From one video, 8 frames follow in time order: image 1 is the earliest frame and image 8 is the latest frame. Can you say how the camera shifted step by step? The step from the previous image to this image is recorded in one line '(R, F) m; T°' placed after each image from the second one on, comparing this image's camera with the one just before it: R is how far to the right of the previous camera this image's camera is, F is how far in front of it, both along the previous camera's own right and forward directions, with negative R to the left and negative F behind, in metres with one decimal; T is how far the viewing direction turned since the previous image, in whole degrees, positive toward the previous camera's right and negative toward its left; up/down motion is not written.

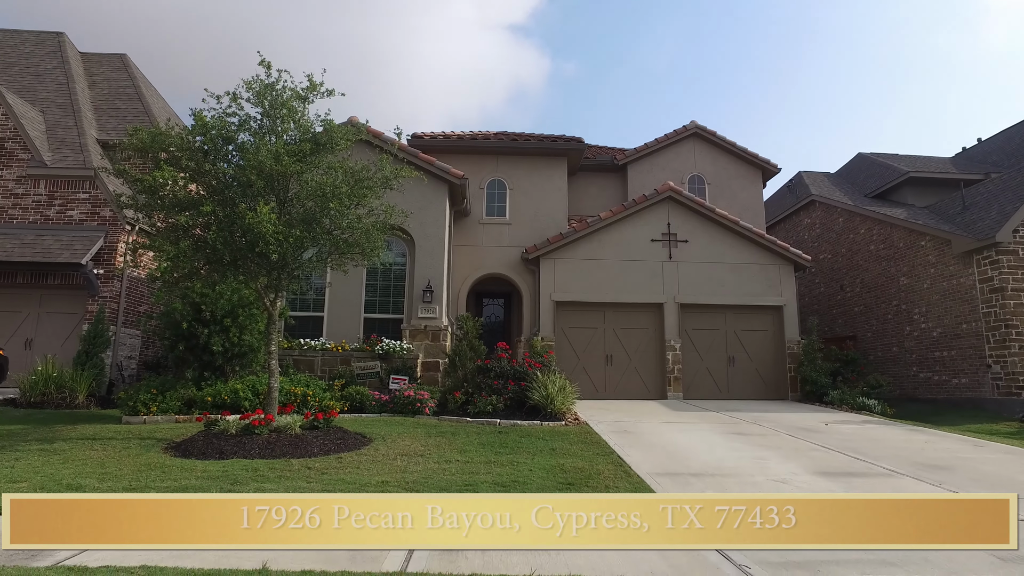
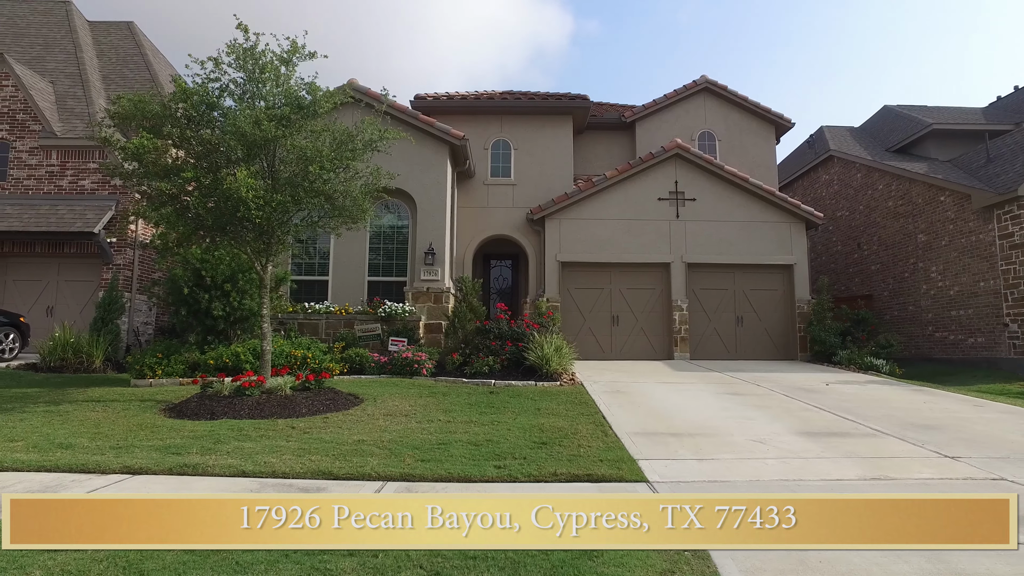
(+0.5, 0.0) m; -2°
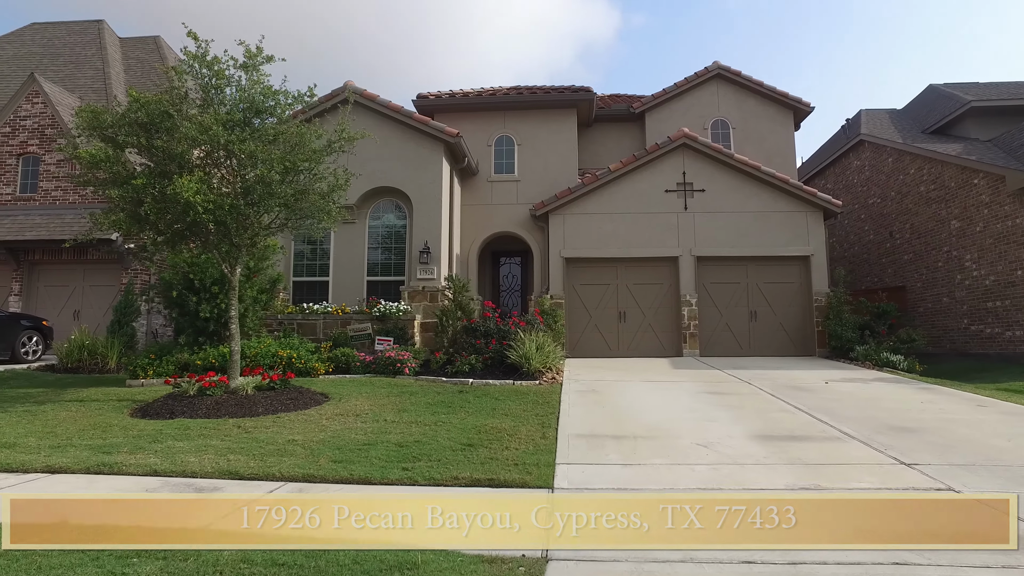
(+1.2, +0.2) m; -5°
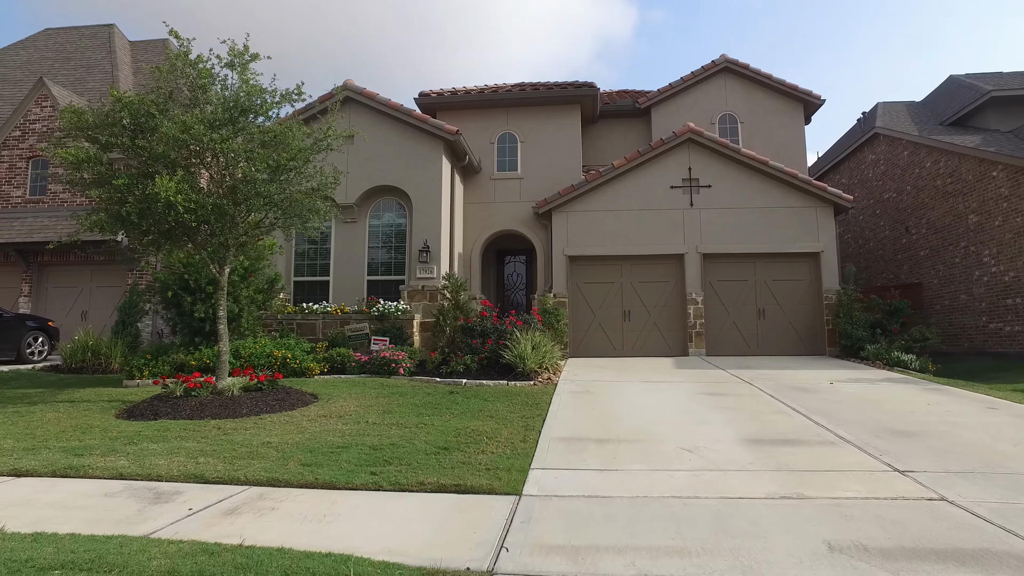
(+0.4, +0.2) m; -2°
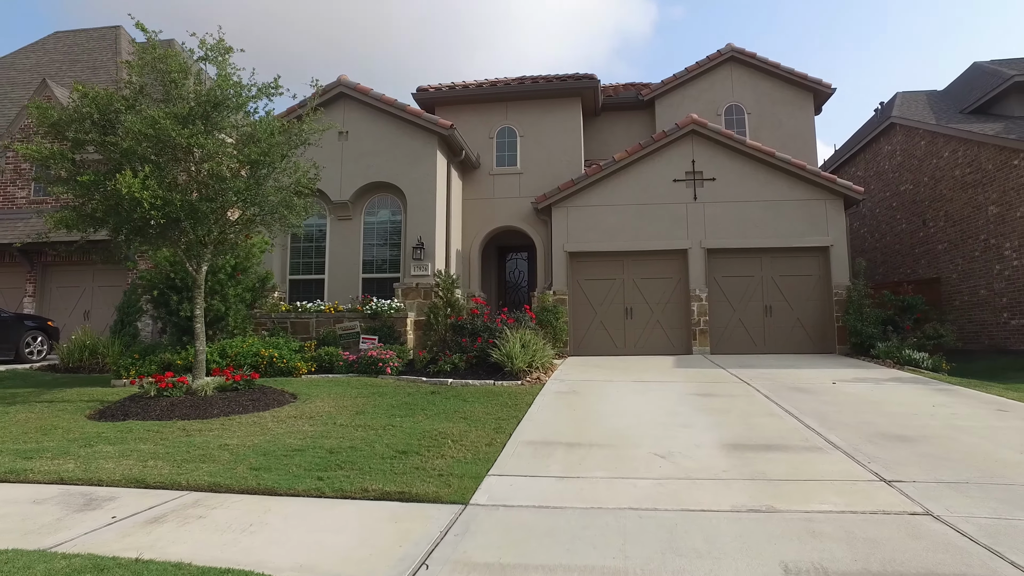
(+0.5, +0.3) m; -2°
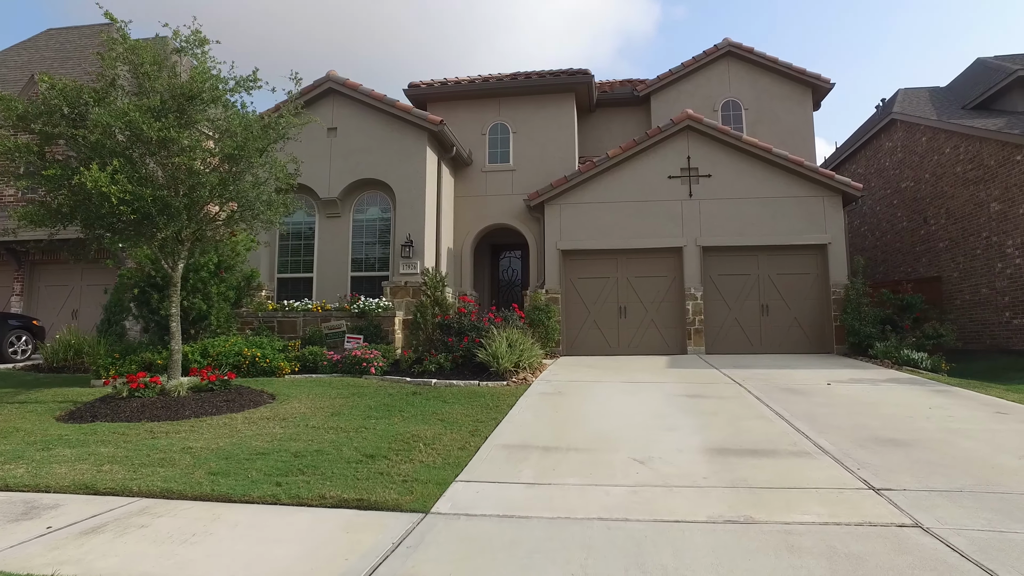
(+0.2, +0.2) m; 0°
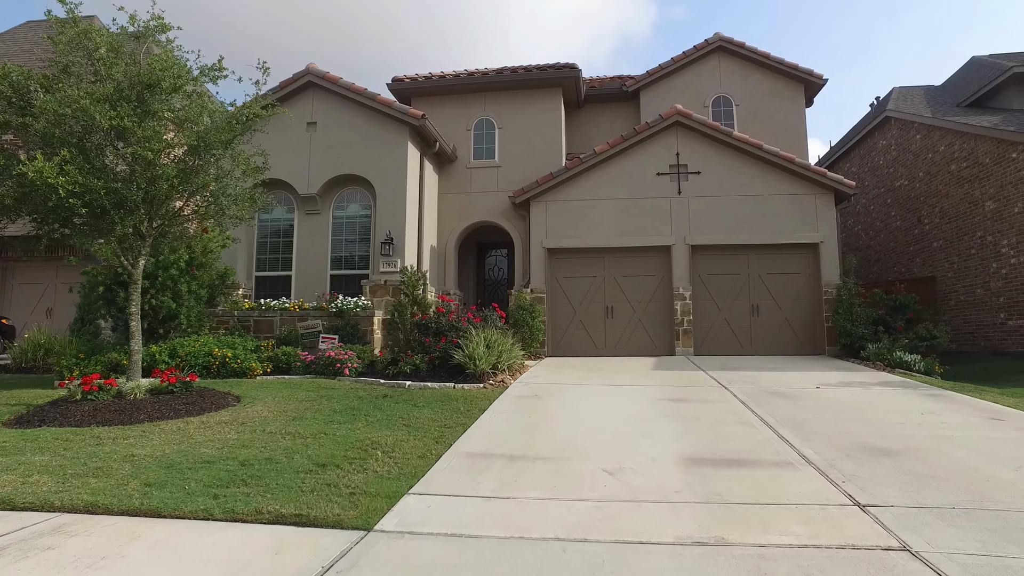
(+0.3, +0.3) m; 0°
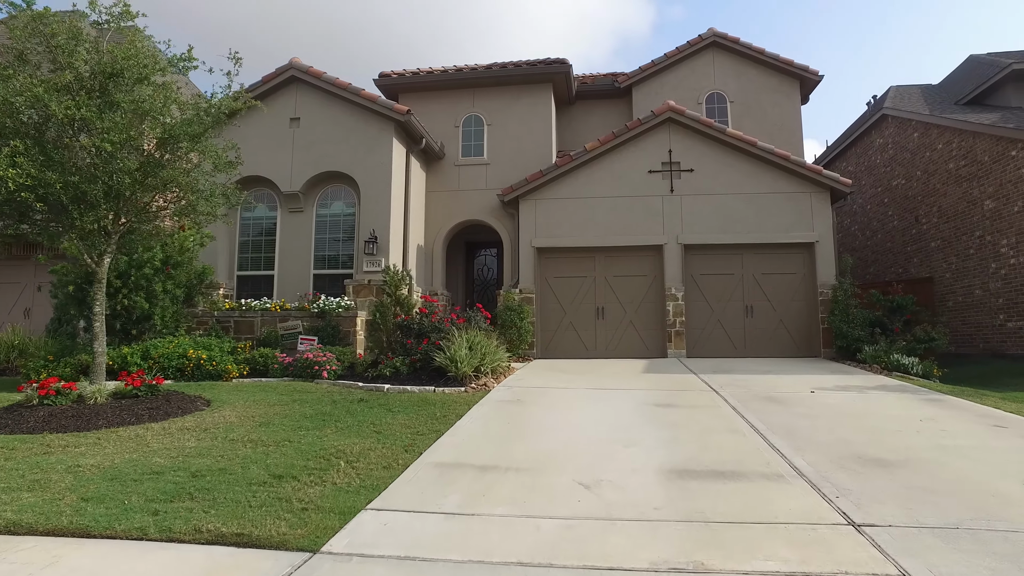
(+0.2, +0.3) m; 0°
